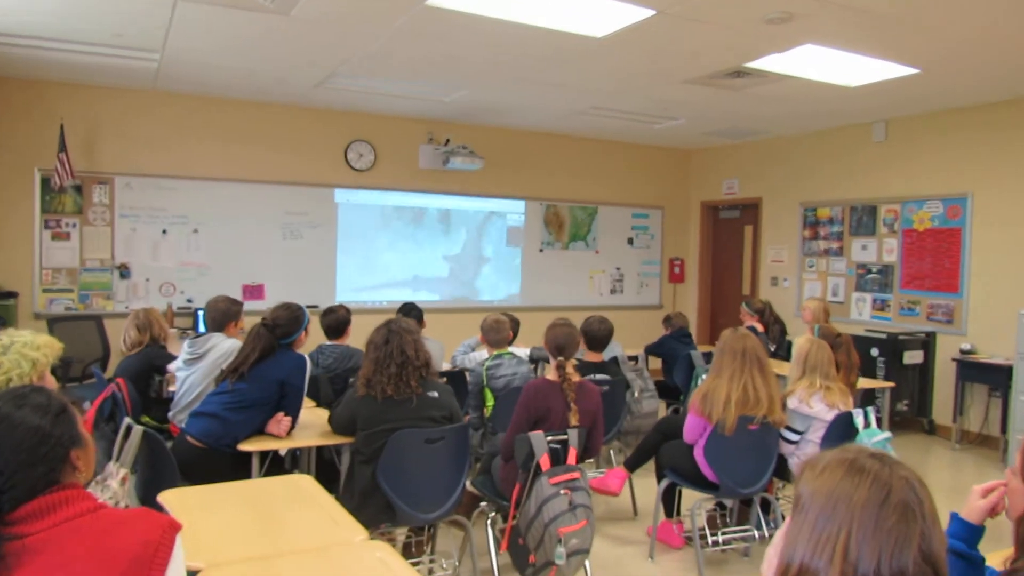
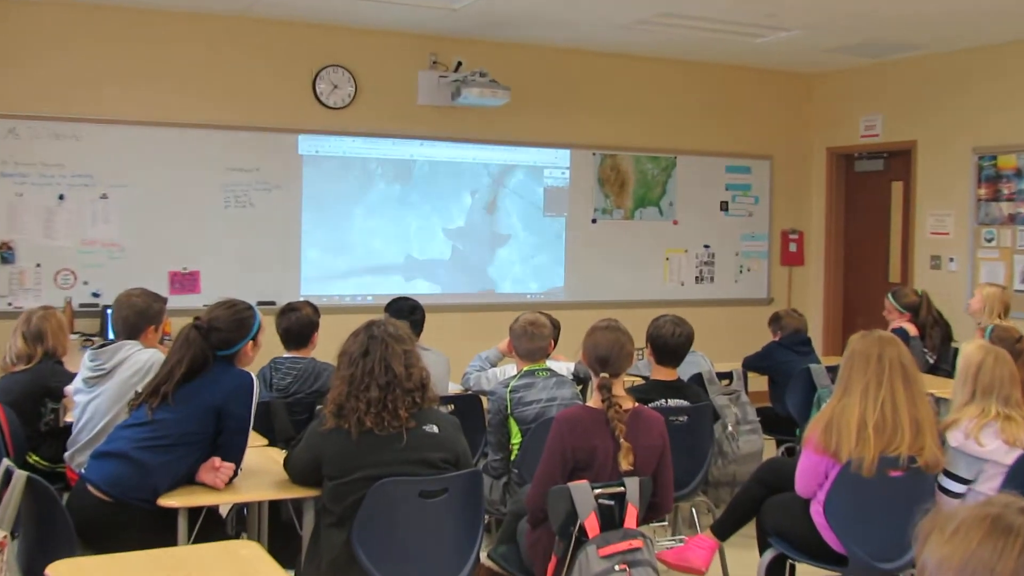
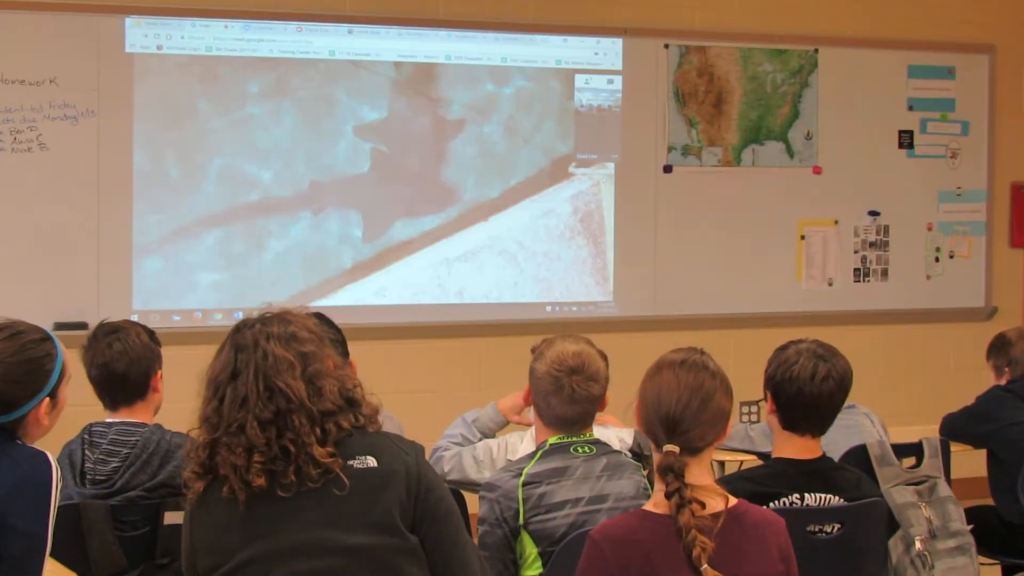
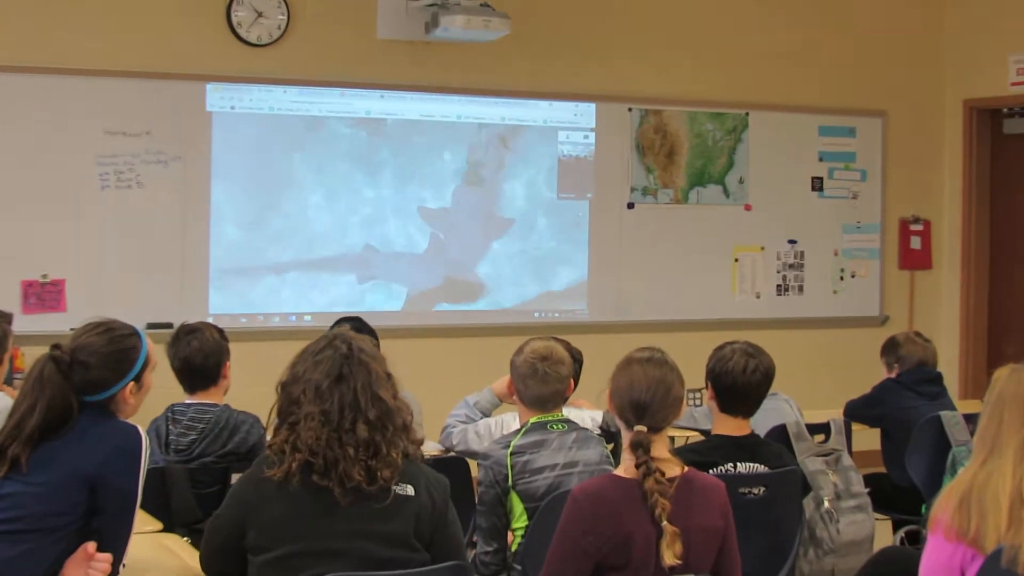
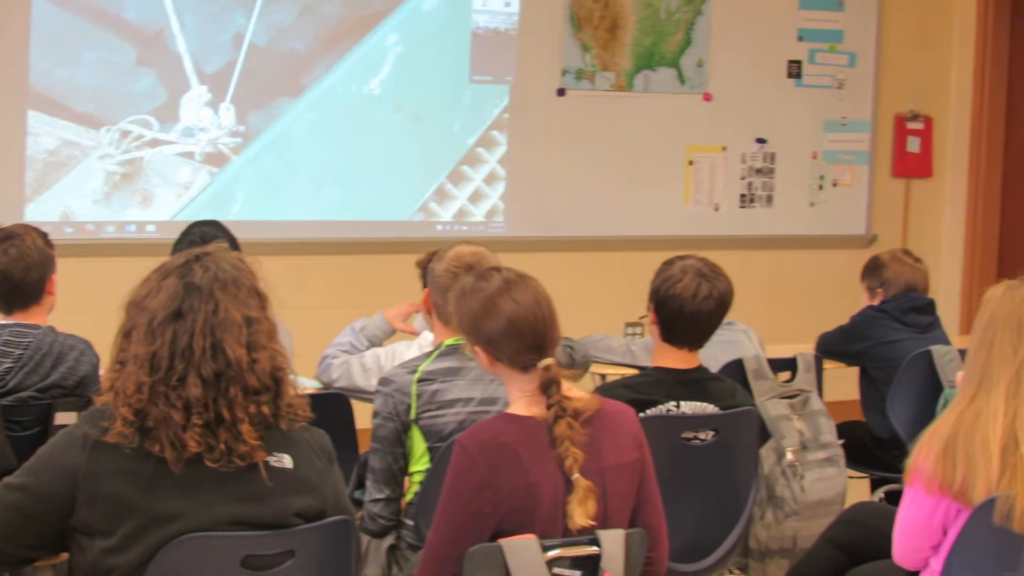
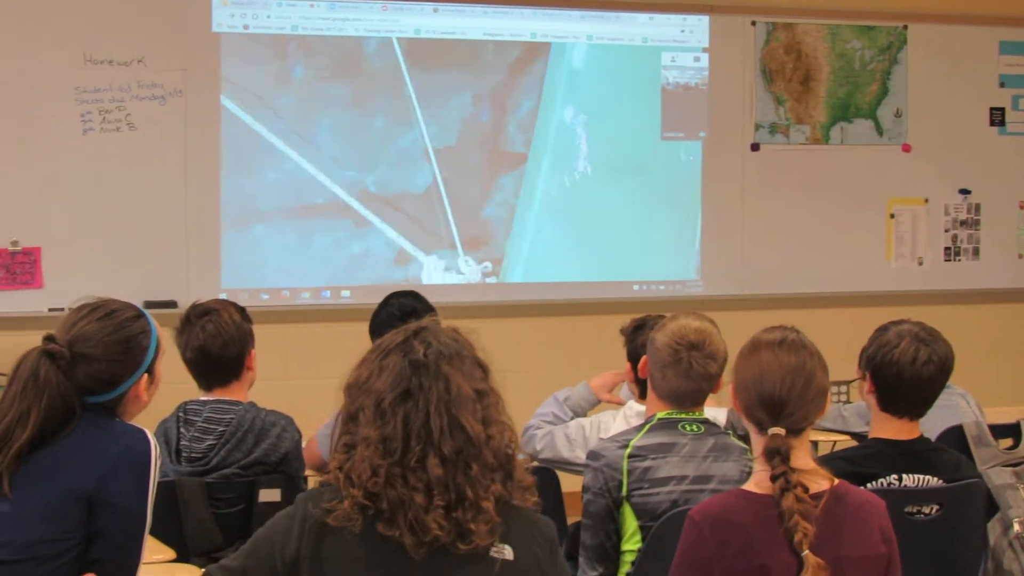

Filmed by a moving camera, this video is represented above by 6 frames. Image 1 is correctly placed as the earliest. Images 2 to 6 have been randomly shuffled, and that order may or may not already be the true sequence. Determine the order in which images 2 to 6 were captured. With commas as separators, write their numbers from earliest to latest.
2, 4, 3, 6, 5
